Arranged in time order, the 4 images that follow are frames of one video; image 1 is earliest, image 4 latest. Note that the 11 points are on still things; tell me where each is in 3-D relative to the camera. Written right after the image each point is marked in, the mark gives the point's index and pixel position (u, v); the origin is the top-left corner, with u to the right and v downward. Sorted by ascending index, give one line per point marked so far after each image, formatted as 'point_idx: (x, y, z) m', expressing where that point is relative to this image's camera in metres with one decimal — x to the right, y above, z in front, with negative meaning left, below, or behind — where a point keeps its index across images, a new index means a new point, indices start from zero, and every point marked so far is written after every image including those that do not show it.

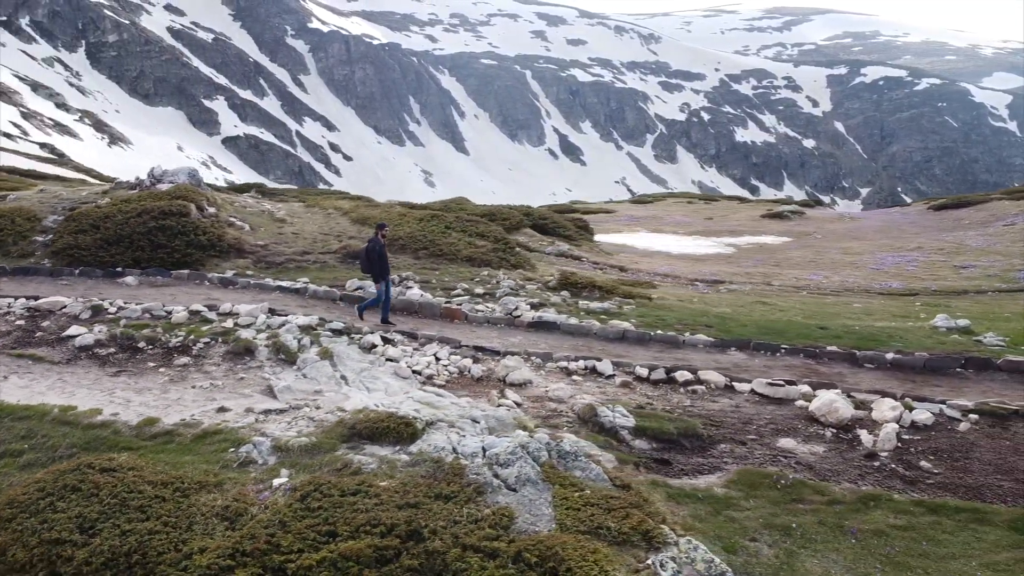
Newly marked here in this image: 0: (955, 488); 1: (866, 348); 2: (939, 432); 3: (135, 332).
0: (+6.5, -2.9, +11.8) m
1: (+8.1, -1.4, +18.5) m
2: (+7.3, -2.5, +13.9) m
3: (-7.8, -0.9, +16.9) m
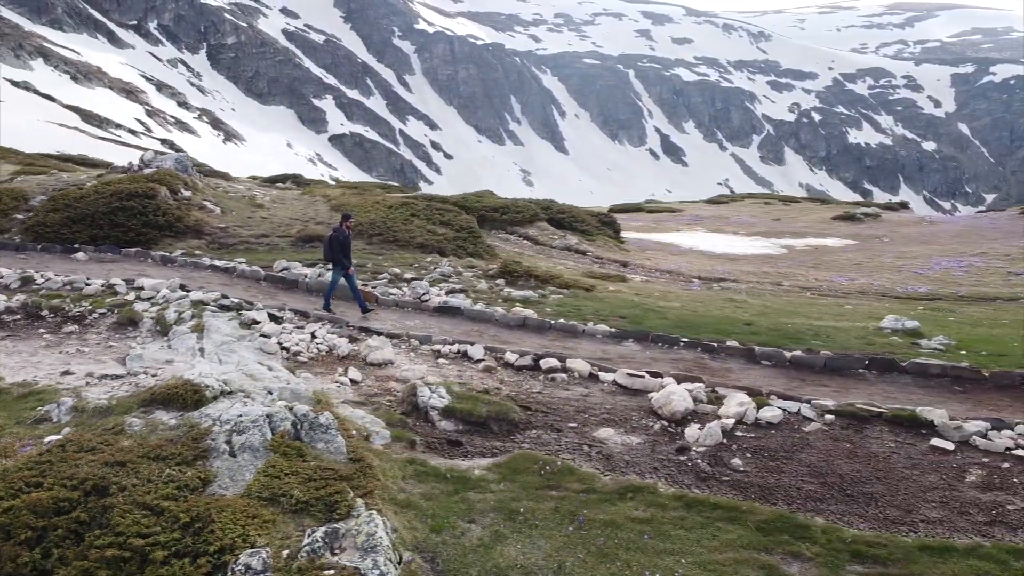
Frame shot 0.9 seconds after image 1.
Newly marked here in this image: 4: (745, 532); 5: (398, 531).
0: (+3.2, -2.7, +11.1) m
1: (+5.7, -1.2, +17.5) m
2: (+4.3, -2.3, +13.0) m
3: (-10.3, -0.3, +17.9) m
4: (+2.8, -2.9, +9.6) m
5: (-1.3, -2.7, +9.2) m
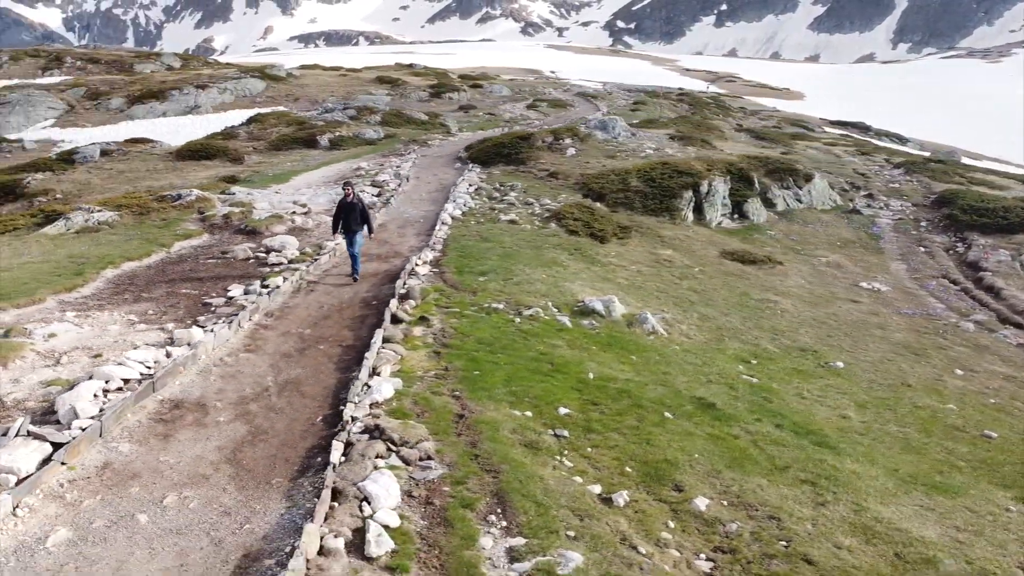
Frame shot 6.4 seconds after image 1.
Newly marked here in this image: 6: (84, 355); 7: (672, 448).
0: (-8.8, +0.7, +21.0) m
1: (-1.7, +0.6, +20.7) m
2: (-6.6, +0.6, +20.6) m
3: (-6.2, +5.0, +35.4) m
4: (-10.3, +0.9, +20.9) m
5: (-12.0, +2.0, +24.5) m
6: (-7.0, -1.1, +13.2) m
7: (+2.3, -2.3, +11.7) m
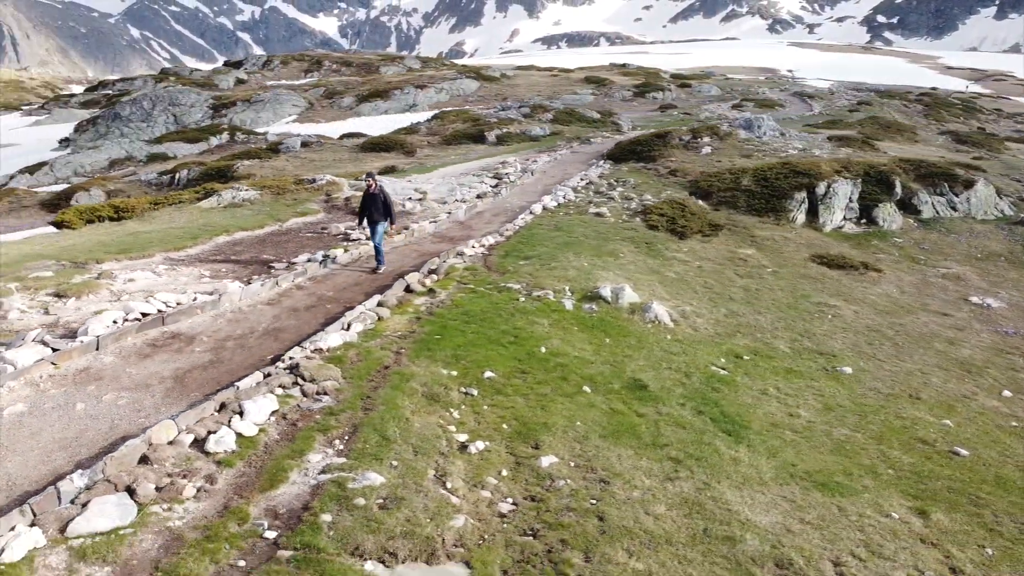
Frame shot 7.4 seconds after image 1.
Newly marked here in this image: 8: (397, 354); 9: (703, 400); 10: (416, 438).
0: (-7.1, +1.7, +24.6) m
1: (-0.4, +1.1, +22.4) m
2: (-5.1, +1.4, +23.6) m
3: (-0.3, +5.6, +37.8) m
4: (-8.5, +2.0, +24.9) m
5: (-9.1, +3.2, +28.8) m
6: (-7.6, -0.2, +16.7) m
7: (+0.8, -2.0, +12.7) m
8: (-2.0, -1.2, +14.3) m
9: (+3.4, -2.0, +14.1) m
10: (-1.3, -2.1, +11.4) m
